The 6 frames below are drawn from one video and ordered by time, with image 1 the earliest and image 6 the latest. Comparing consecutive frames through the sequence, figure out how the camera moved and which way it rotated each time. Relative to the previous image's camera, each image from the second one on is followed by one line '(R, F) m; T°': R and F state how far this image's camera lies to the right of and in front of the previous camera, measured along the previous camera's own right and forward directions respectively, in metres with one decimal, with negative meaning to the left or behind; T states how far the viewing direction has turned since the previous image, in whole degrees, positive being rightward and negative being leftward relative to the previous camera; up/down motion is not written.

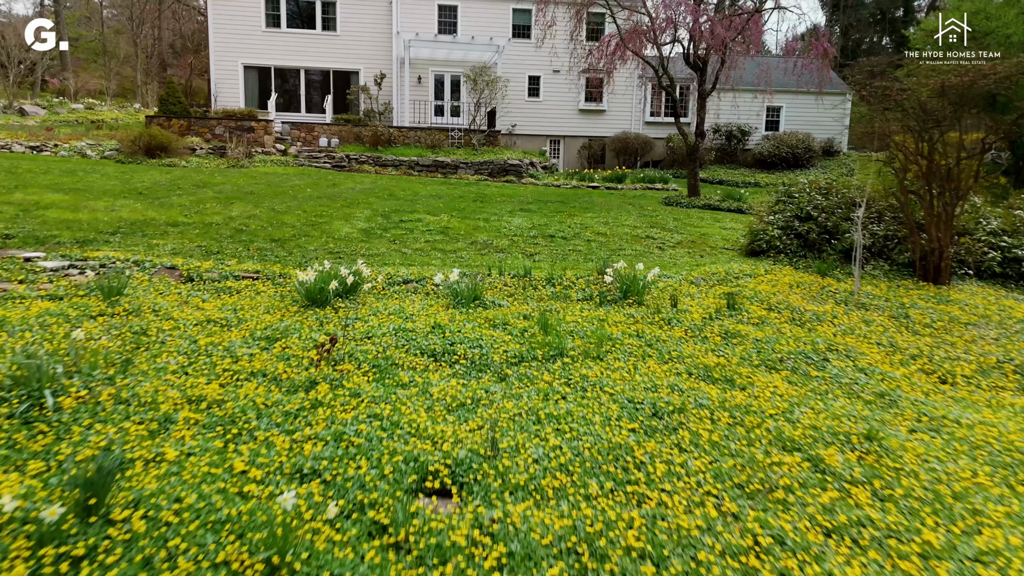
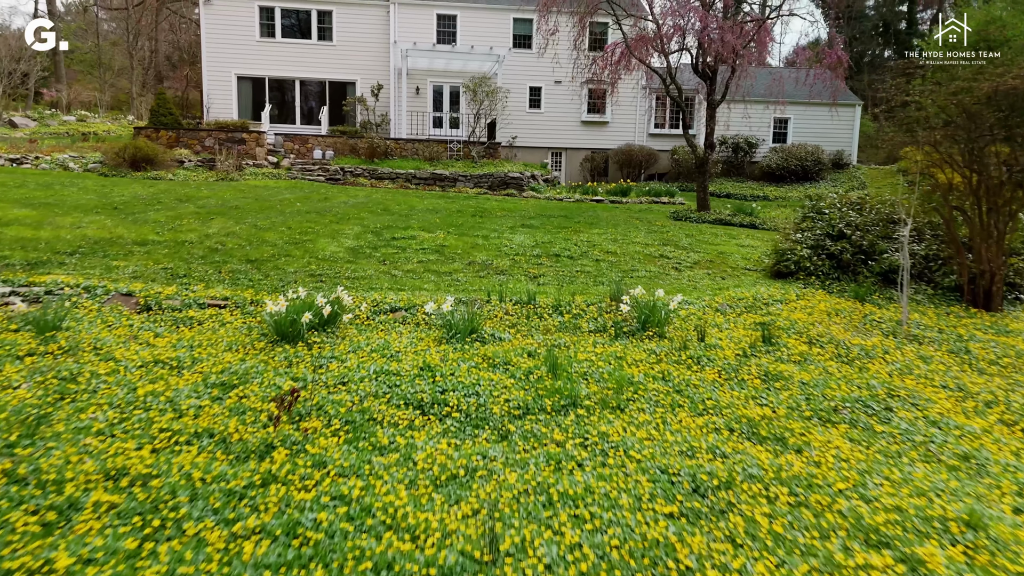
(0.0, +0.7) m; 0°
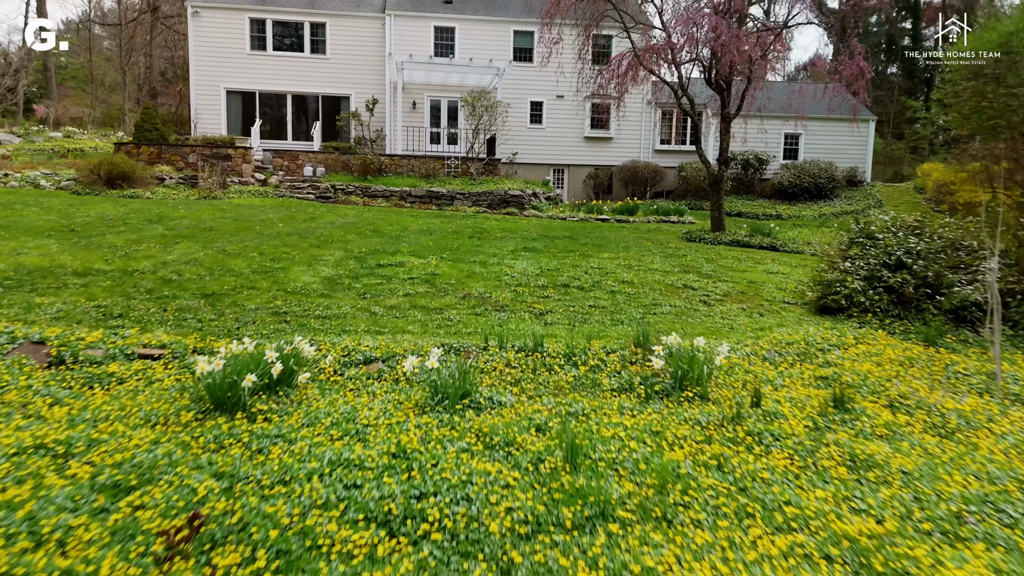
(0.0, +1.0) m; 0°
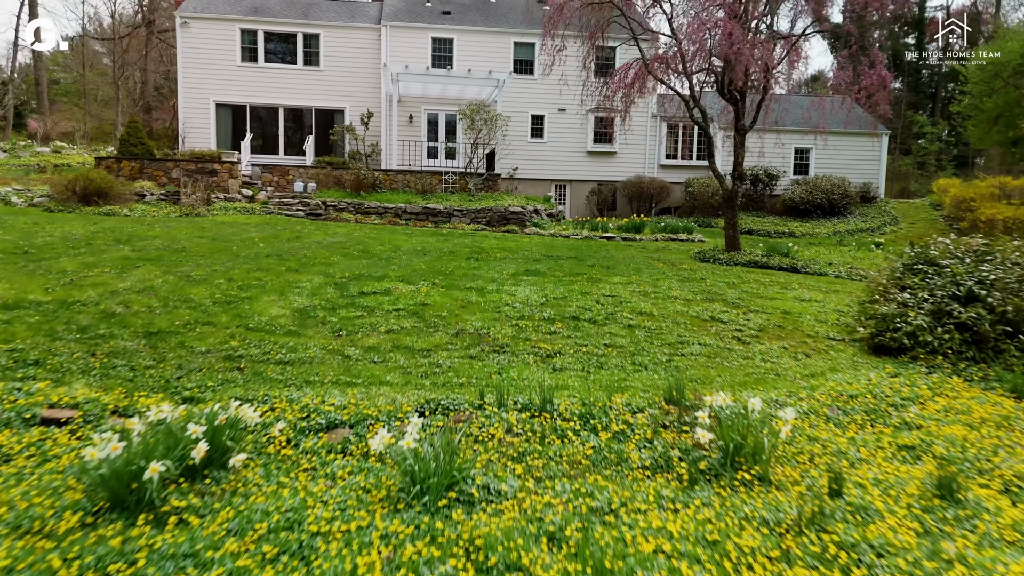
(0.0, +0.9) m; 0°
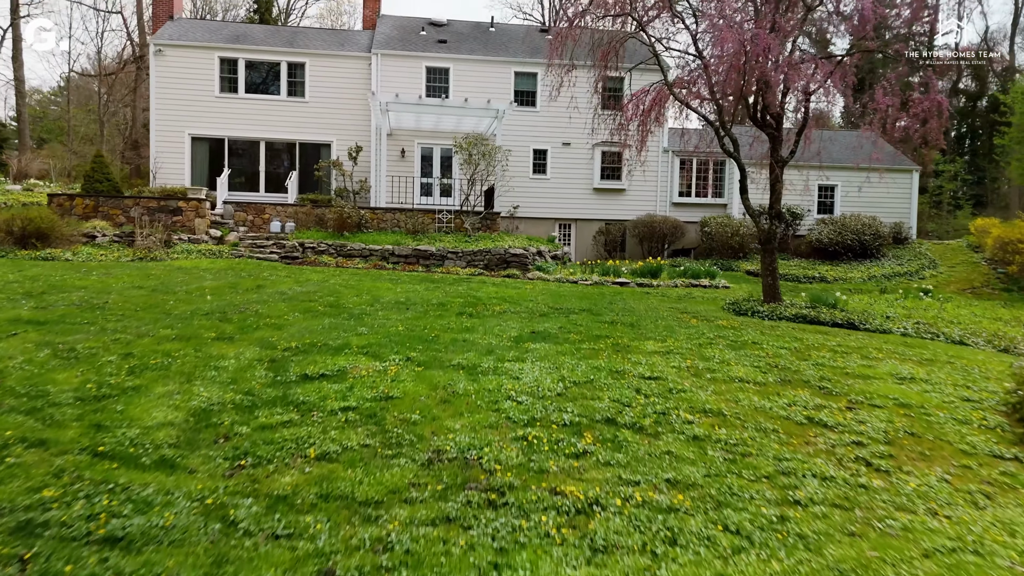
(0.0, +1.9) m; 0°
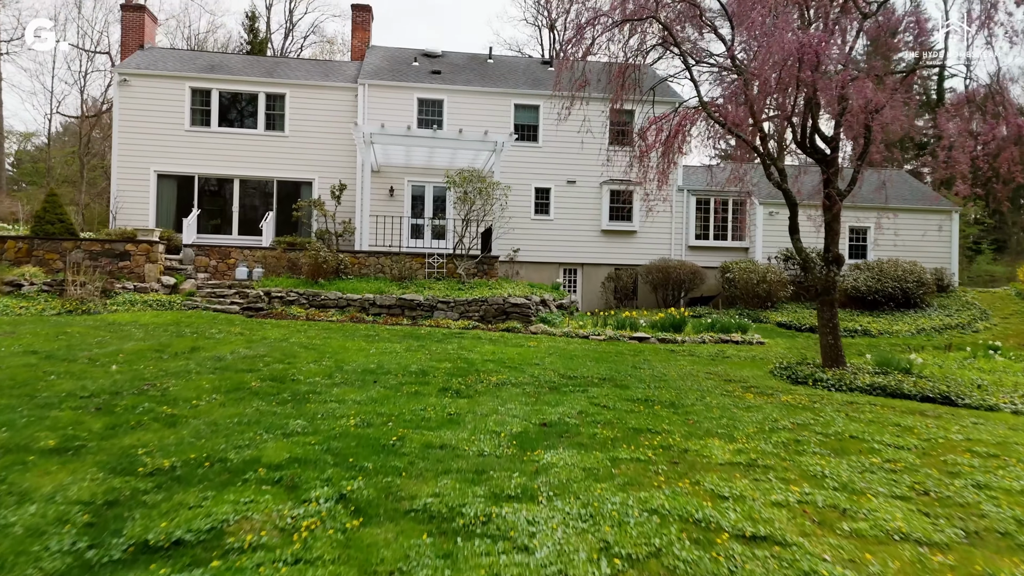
(0.0, +2.1) m; 0°
